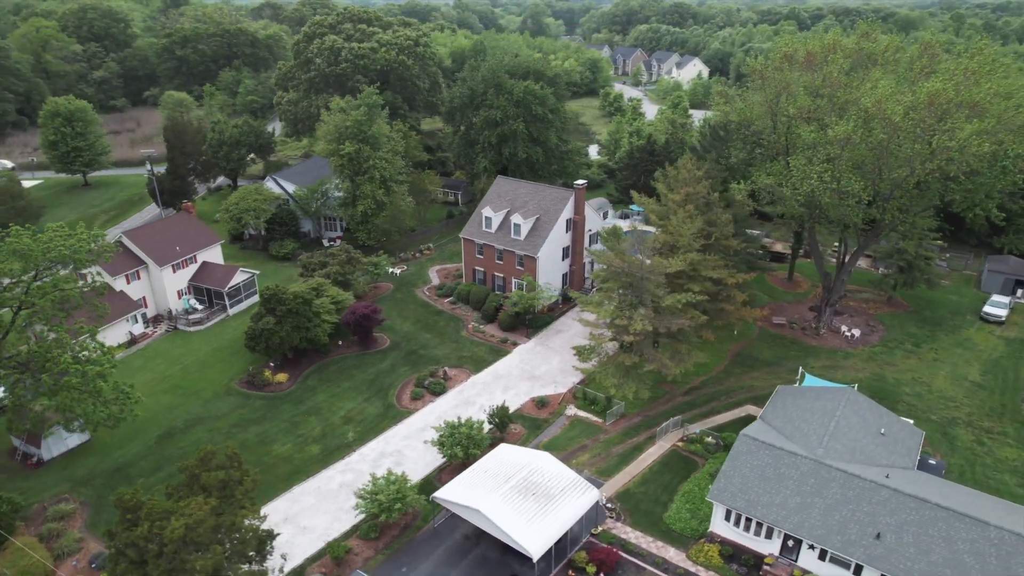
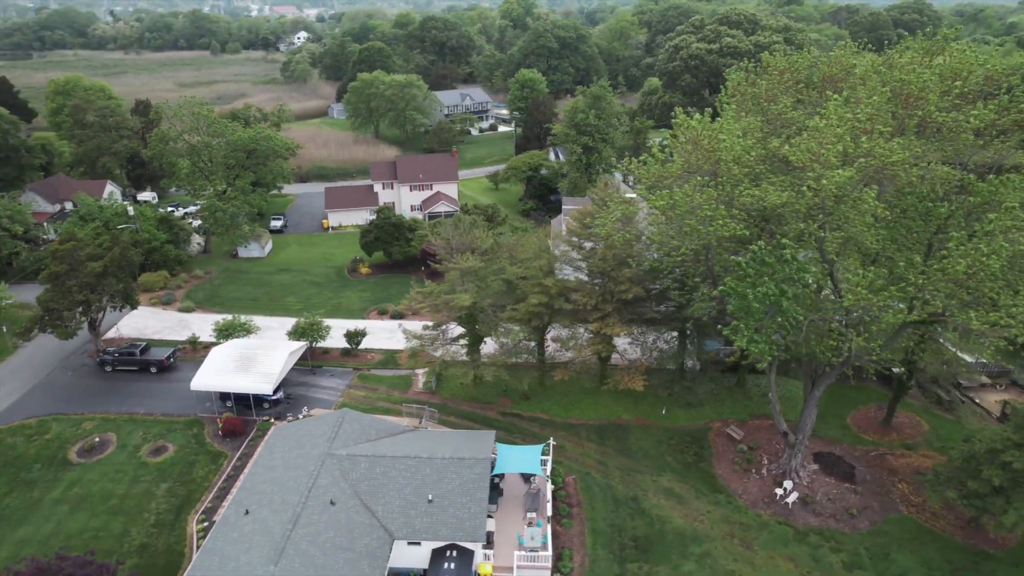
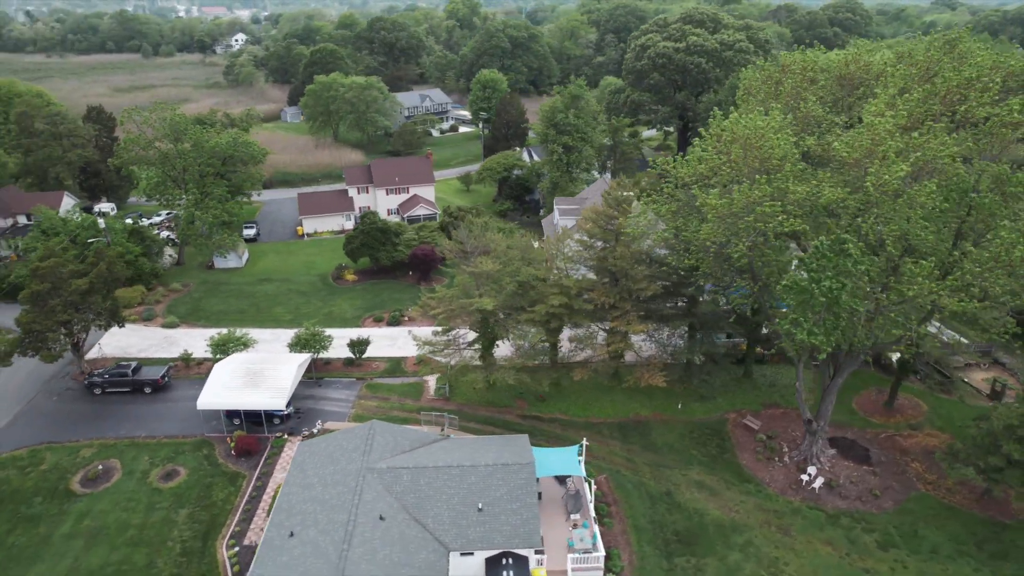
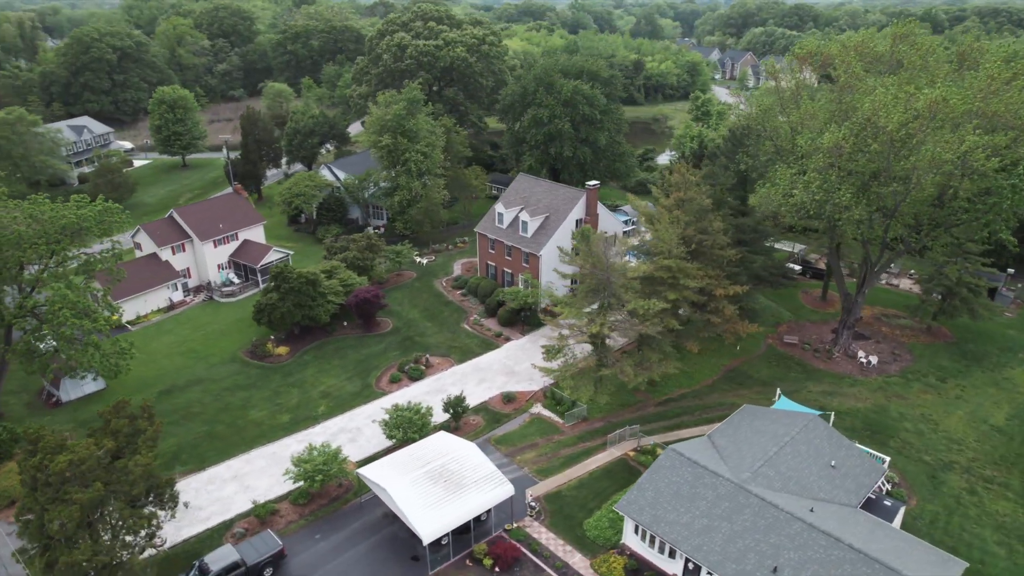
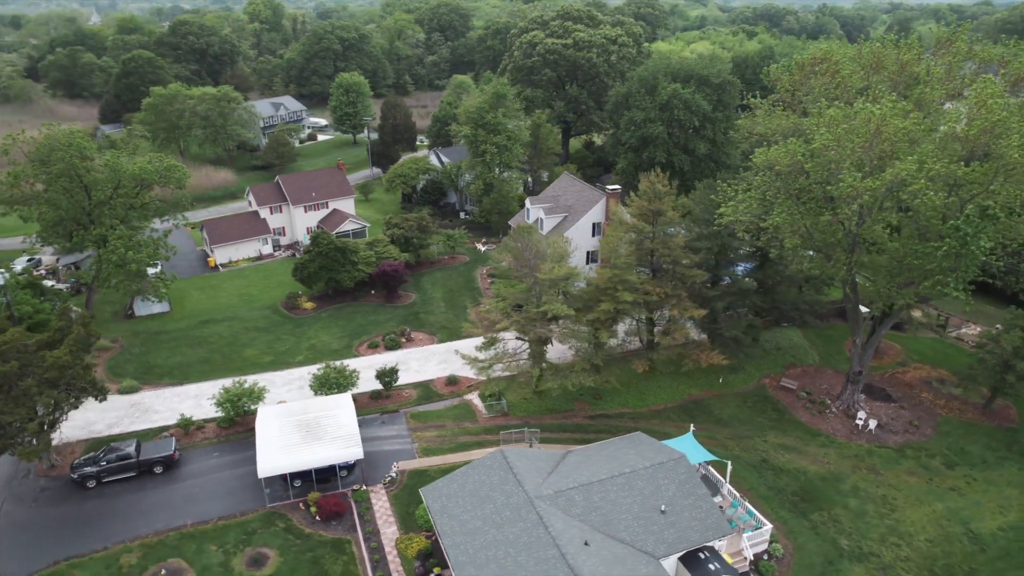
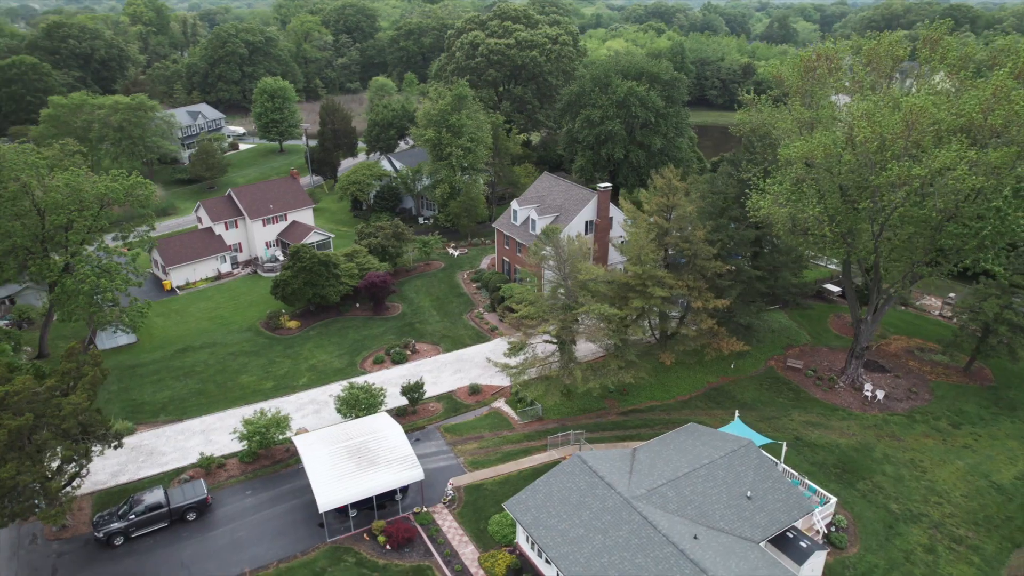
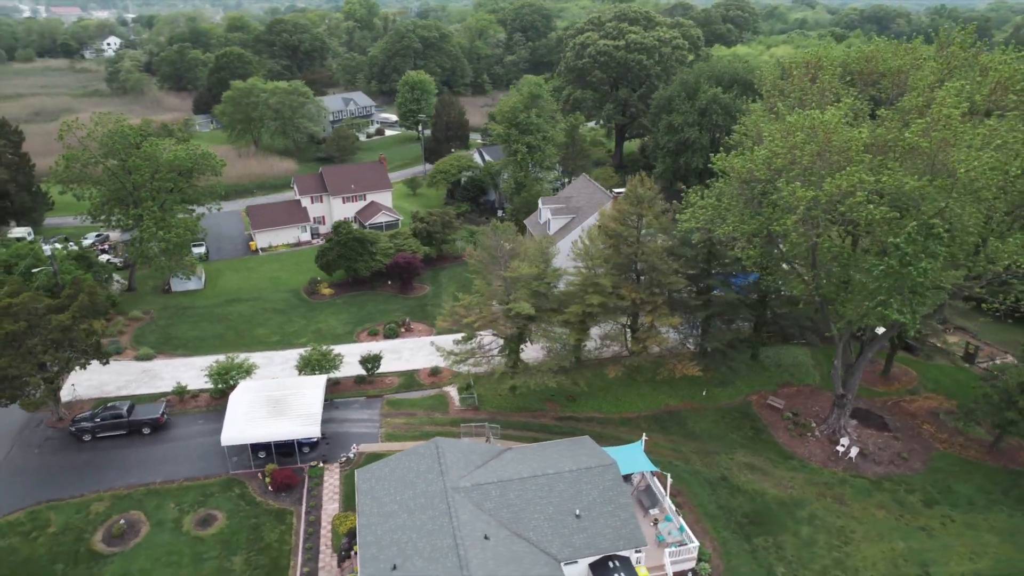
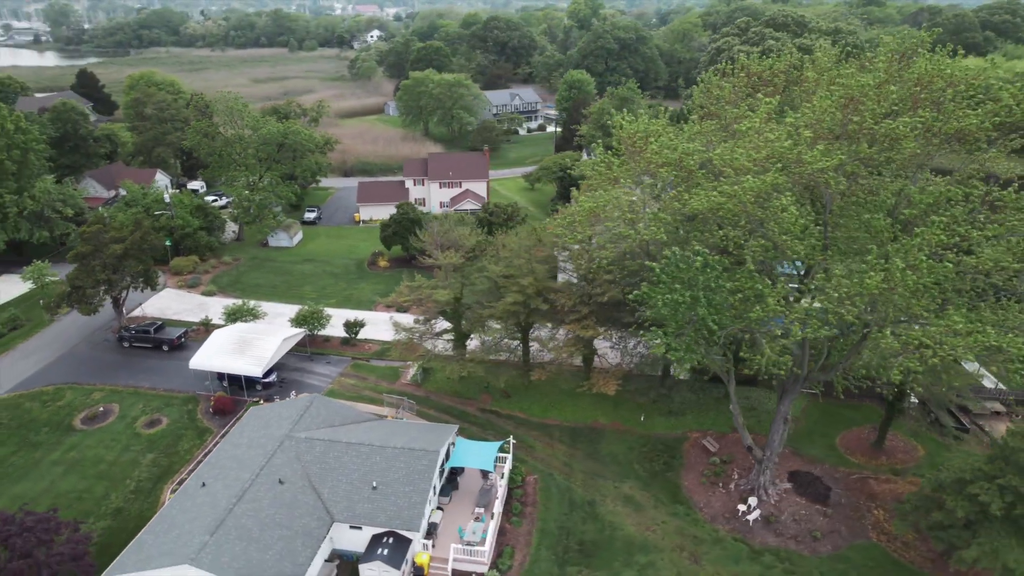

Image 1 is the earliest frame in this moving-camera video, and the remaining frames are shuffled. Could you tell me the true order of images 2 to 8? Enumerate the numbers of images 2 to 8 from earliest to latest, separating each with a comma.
4, 6, 5, 7, 3, 2, 8
